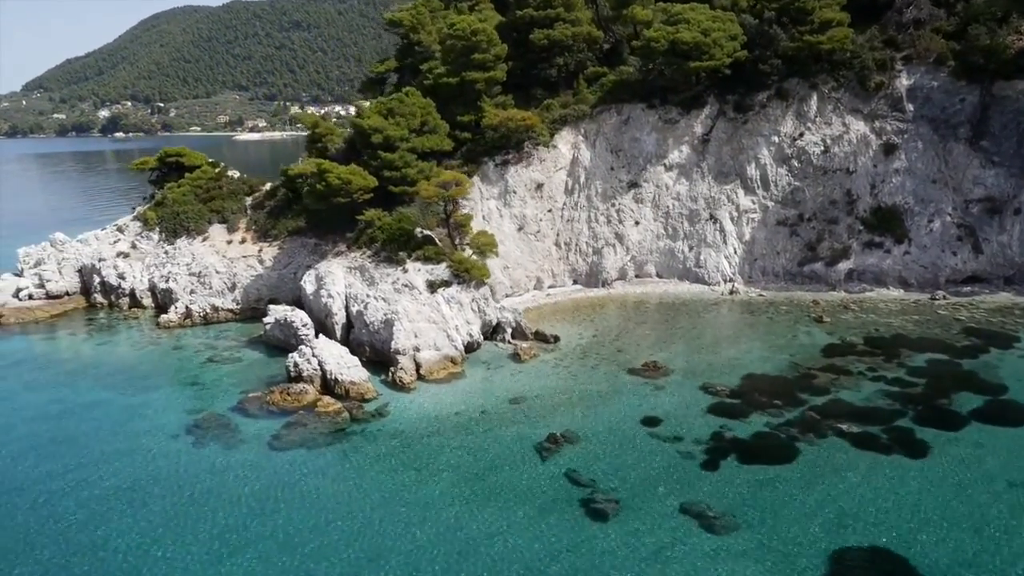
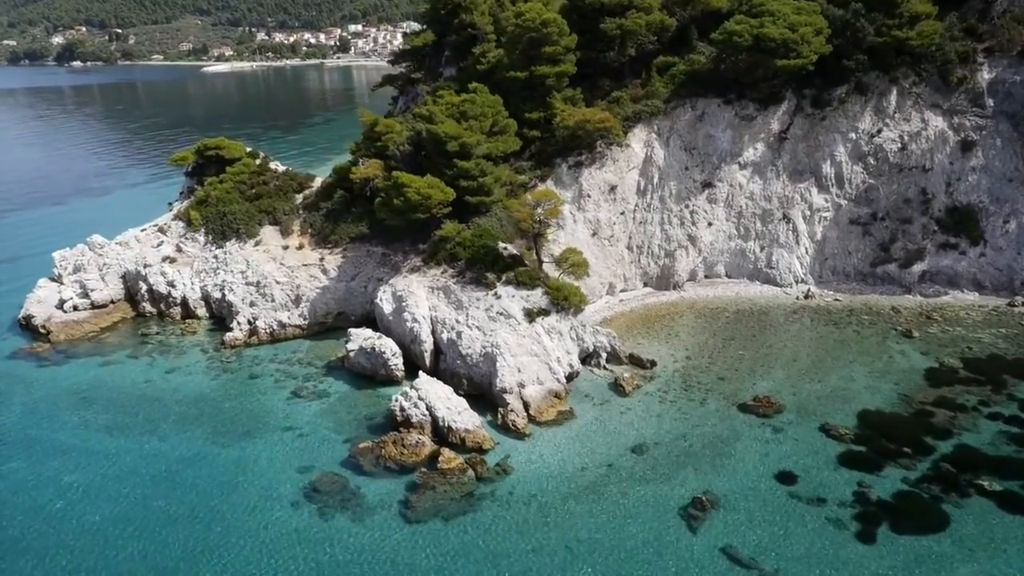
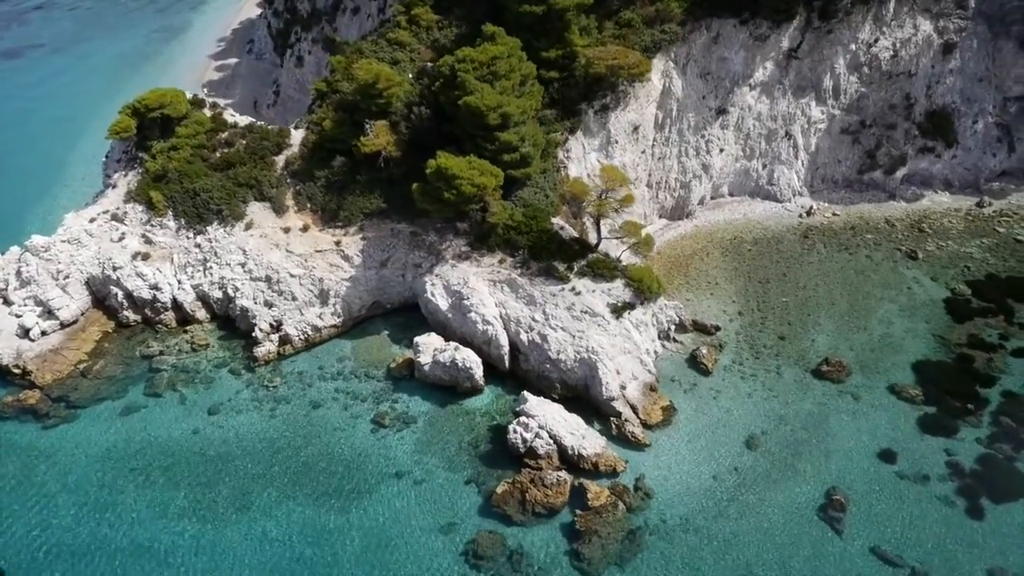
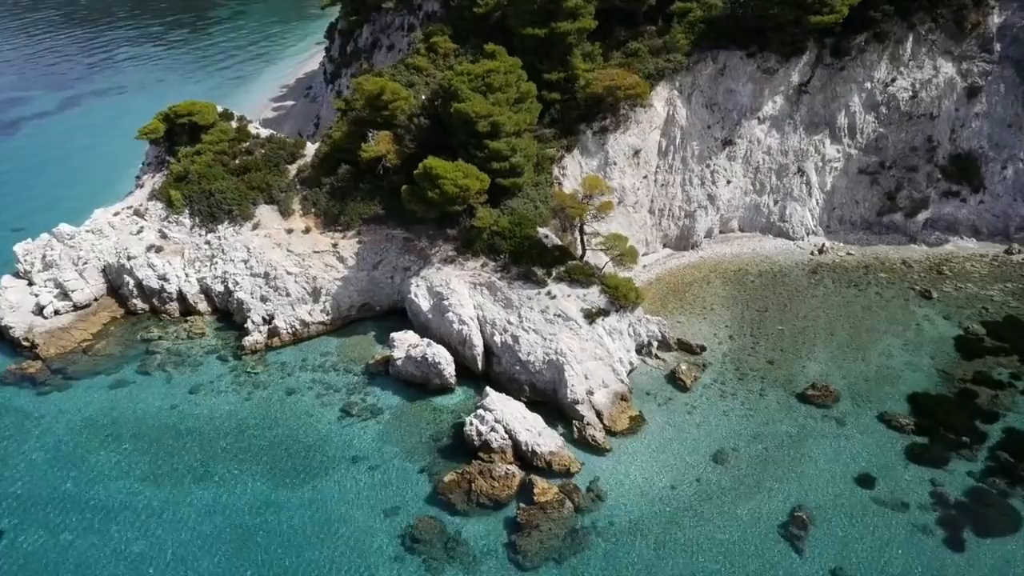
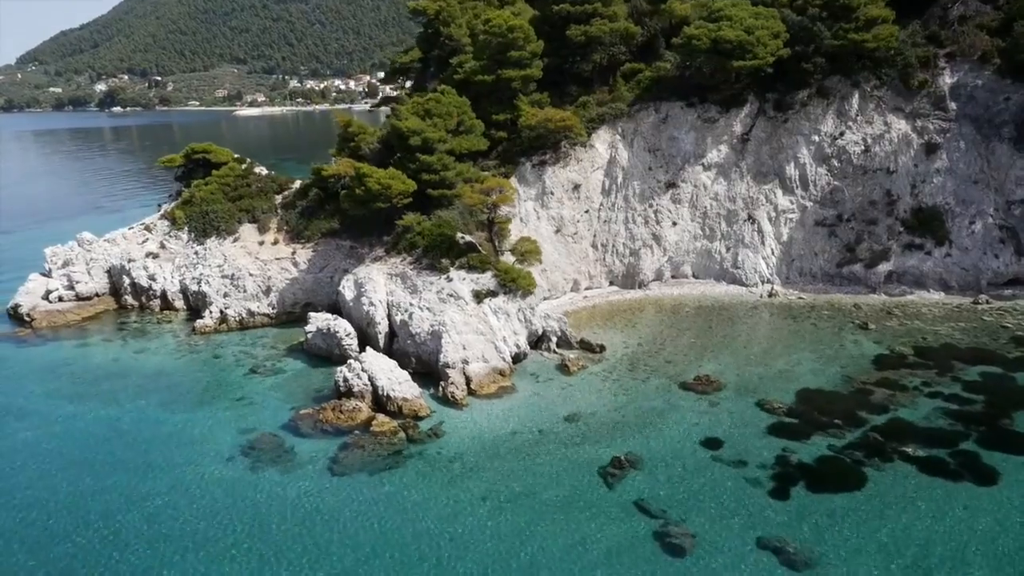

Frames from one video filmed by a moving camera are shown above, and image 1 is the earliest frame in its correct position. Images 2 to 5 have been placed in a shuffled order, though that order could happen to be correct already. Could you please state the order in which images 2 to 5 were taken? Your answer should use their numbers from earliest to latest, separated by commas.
5, 2, 4, 3
